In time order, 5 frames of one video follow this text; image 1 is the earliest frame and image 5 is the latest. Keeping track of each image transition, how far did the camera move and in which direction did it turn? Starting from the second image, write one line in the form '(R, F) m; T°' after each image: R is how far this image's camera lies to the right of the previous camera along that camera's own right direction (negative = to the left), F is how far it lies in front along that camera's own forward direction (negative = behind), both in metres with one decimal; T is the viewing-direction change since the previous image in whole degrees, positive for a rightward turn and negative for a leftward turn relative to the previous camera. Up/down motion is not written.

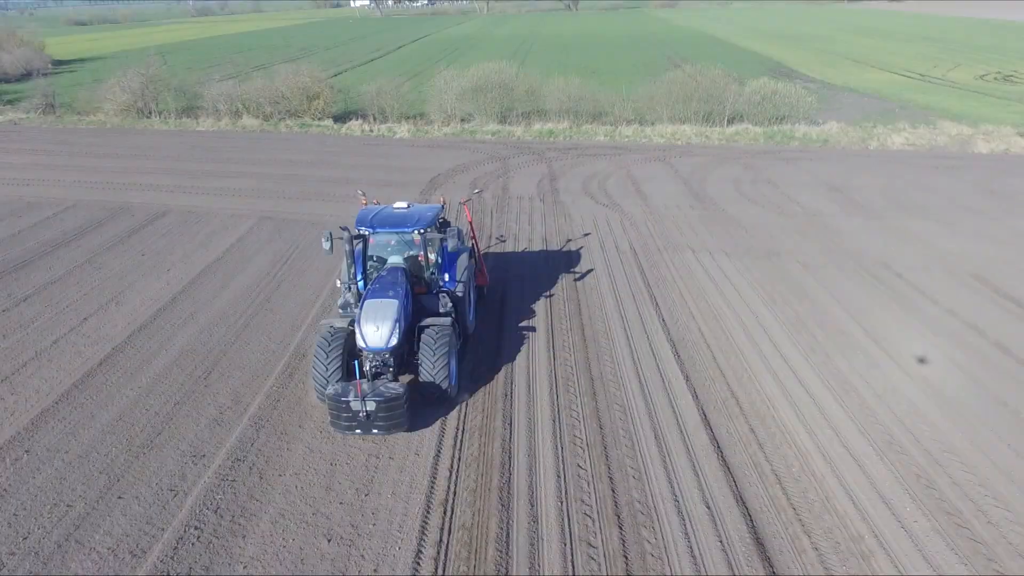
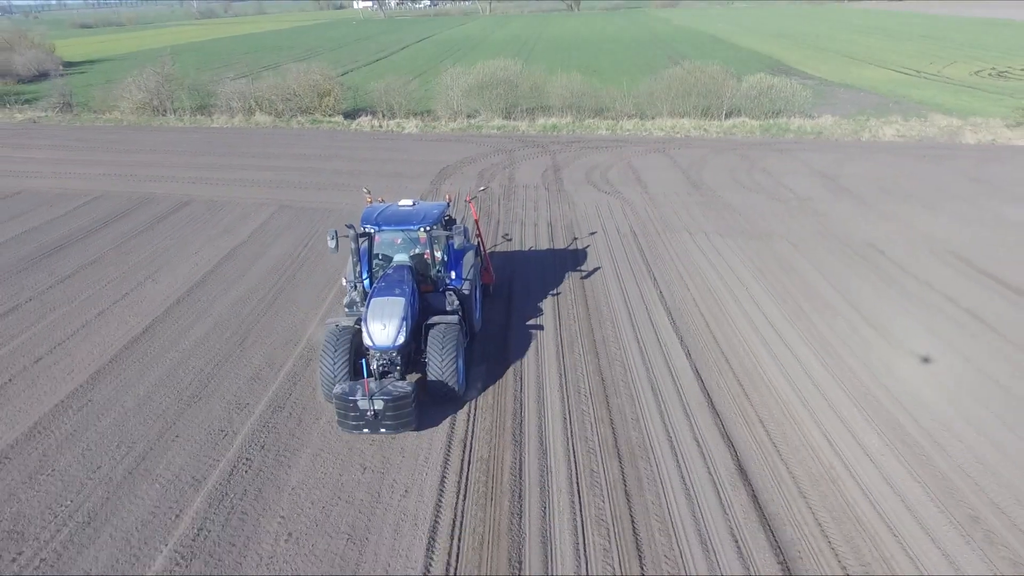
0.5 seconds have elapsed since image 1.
(-0.1, -0.7) m; 0°
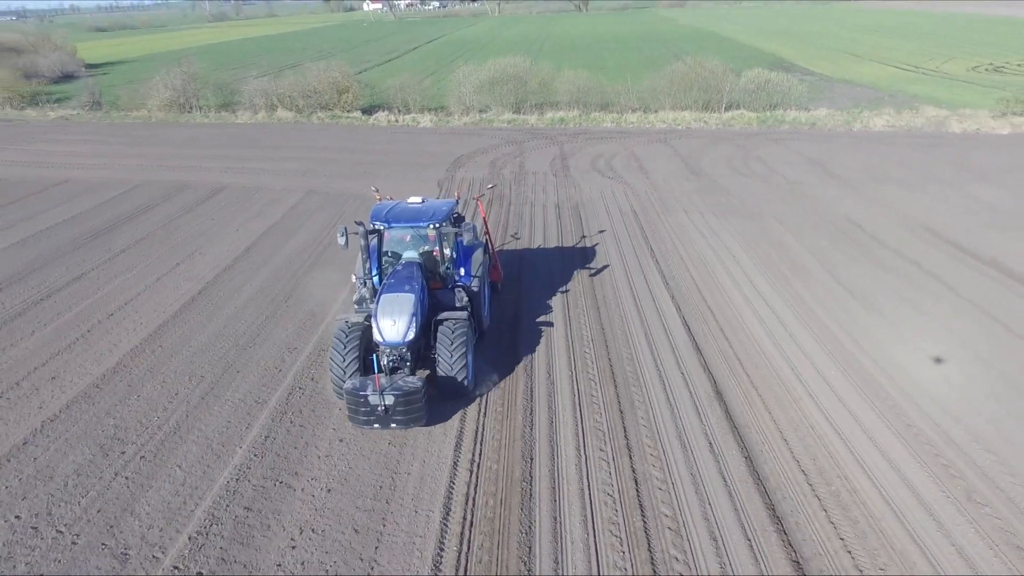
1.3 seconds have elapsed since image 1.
(0.0, -1.1) m; -1°
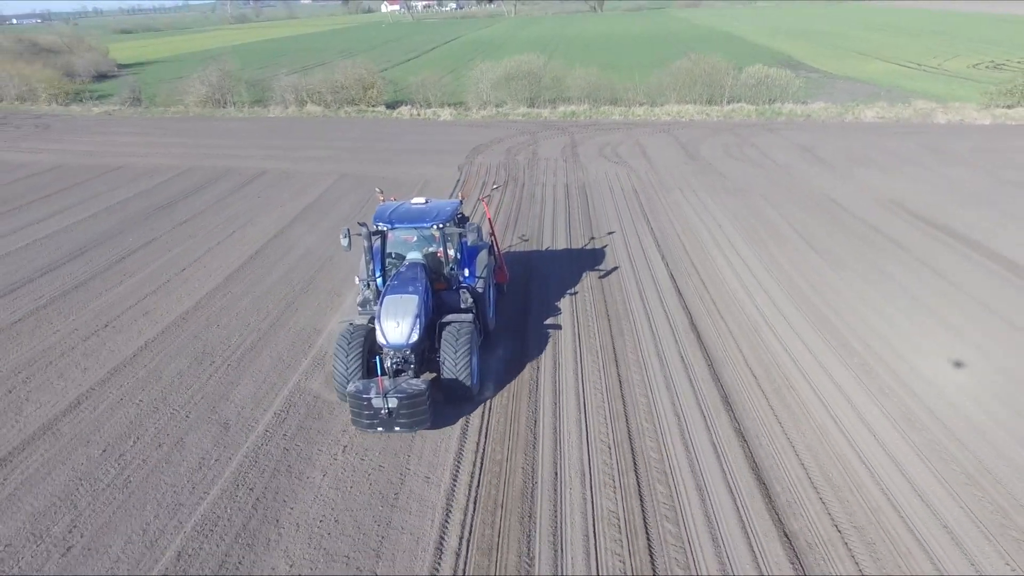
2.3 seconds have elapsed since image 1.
(0.0, -1.5) m; -1°
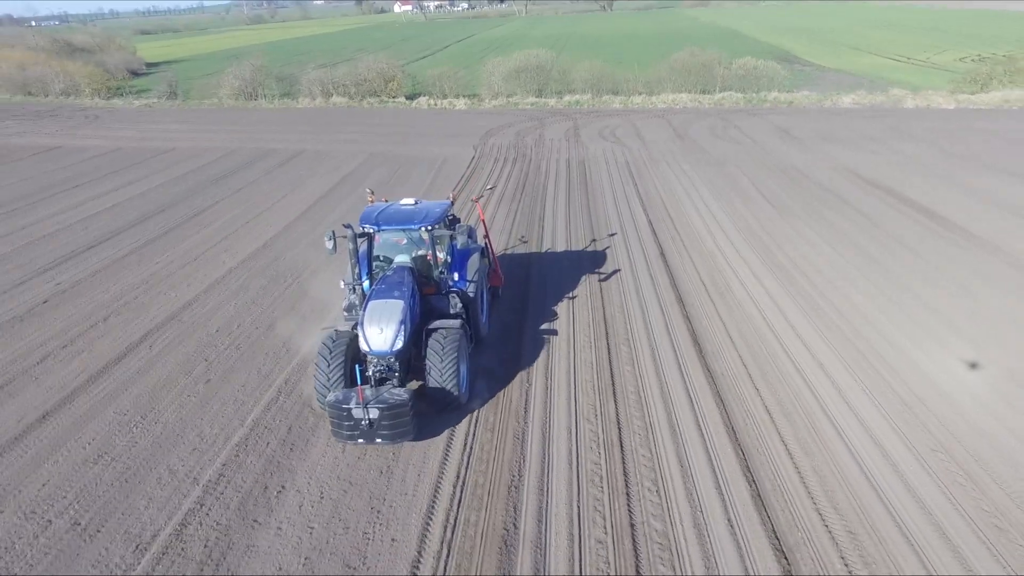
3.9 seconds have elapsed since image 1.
(+0.1, -2.2) m; -1°
